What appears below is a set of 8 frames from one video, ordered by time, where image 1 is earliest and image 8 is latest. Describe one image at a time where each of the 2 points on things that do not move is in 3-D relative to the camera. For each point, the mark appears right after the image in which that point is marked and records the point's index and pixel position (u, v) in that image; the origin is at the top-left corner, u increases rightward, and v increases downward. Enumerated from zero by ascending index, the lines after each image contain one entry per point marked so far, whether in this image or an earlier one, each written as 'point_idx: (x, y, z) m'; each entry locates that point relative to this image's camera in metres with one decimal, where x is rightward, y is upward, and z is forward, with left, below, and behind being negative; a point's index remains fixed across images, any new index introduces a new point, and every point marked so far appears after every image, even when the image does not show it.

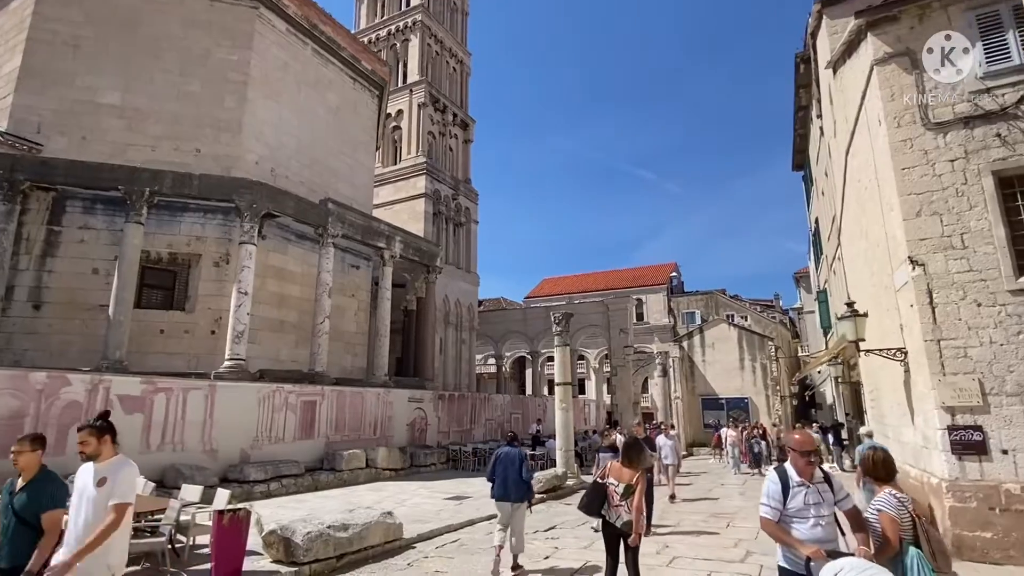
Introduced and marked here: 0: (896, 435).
0: (+5.9, -2.3, +8.5) m
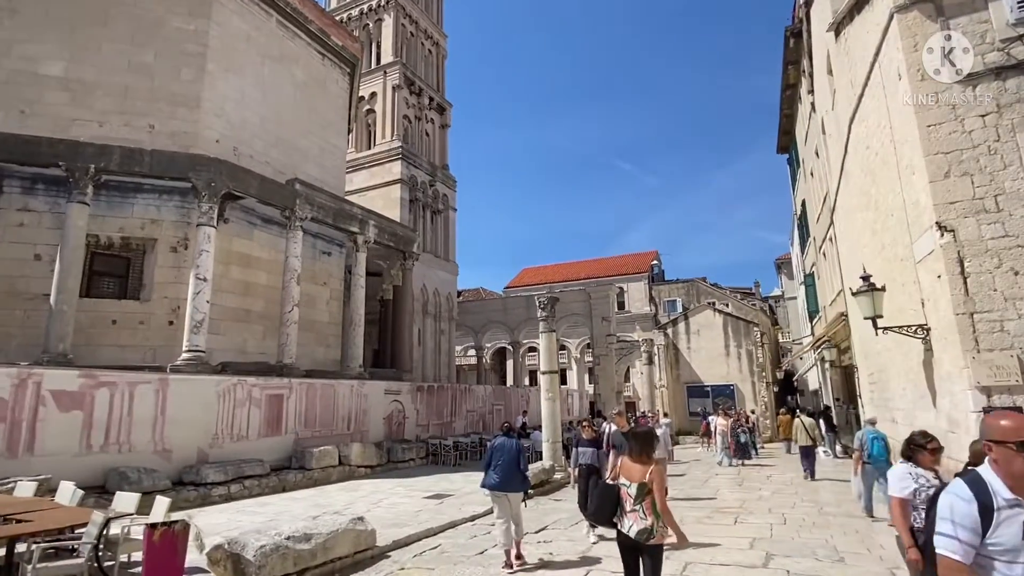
0: (+5.7, -1.9, +7.9) m
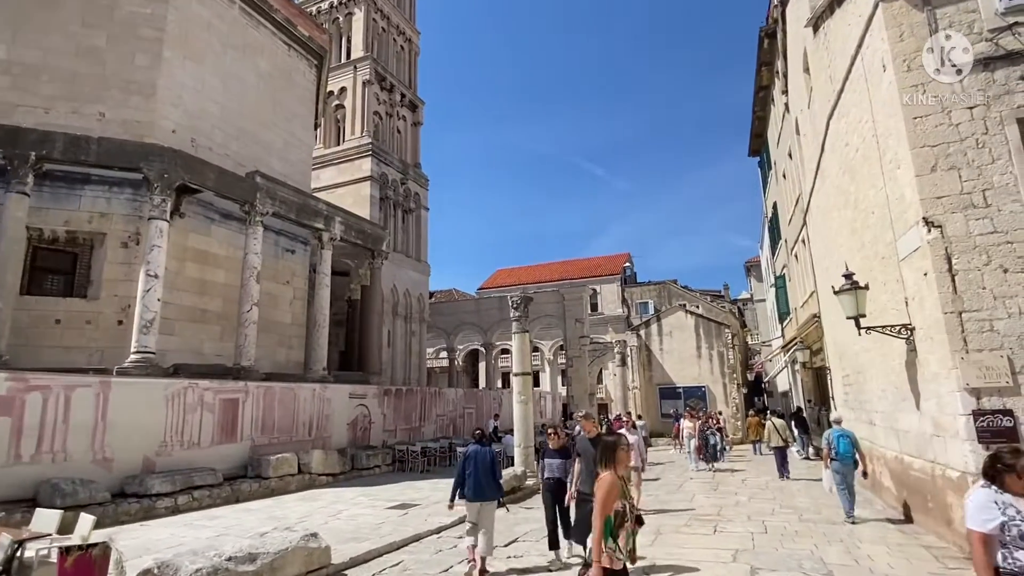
0: (+5.3, -1.9, +7.7) m
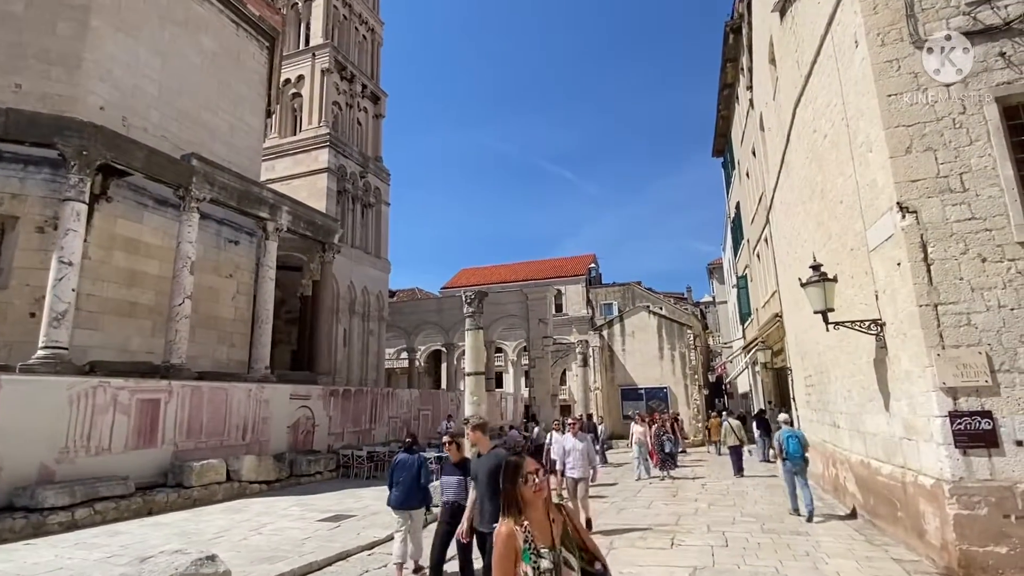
0: (+4.5, -1.8, +7.3) m
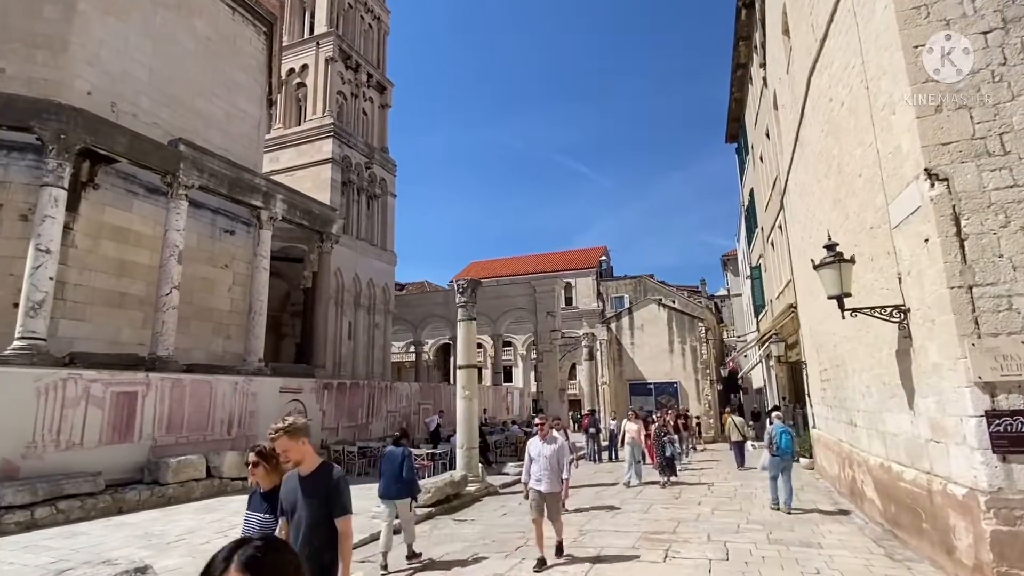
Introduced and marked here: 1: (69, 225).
0: (+4.3, -1.6, +6.6) m
1: (-10.2, +1.4, +12.8) m
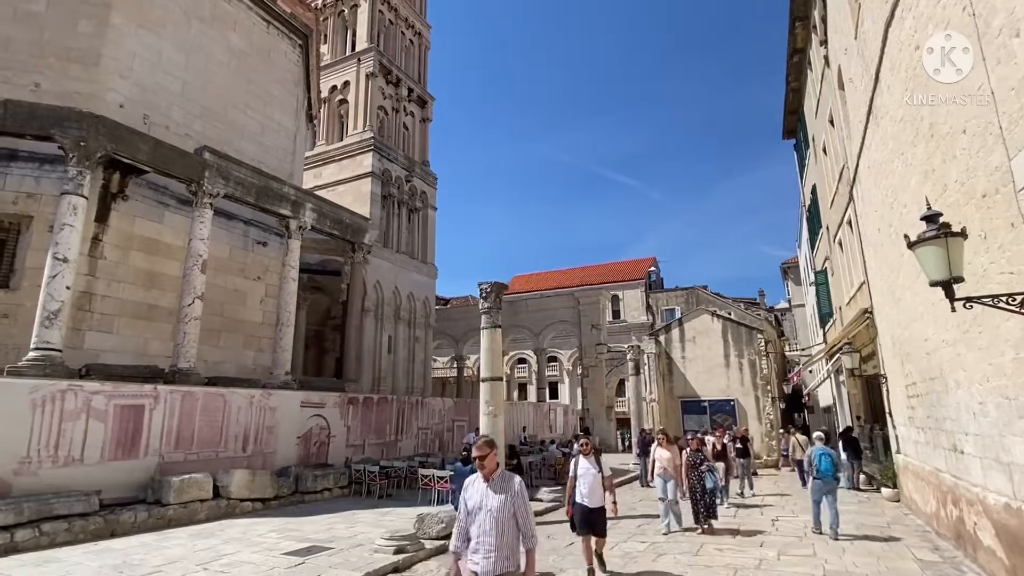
0: (+4.5, -1.5, +5.2) m
1: (-9.5, +1.2, +12.7) m
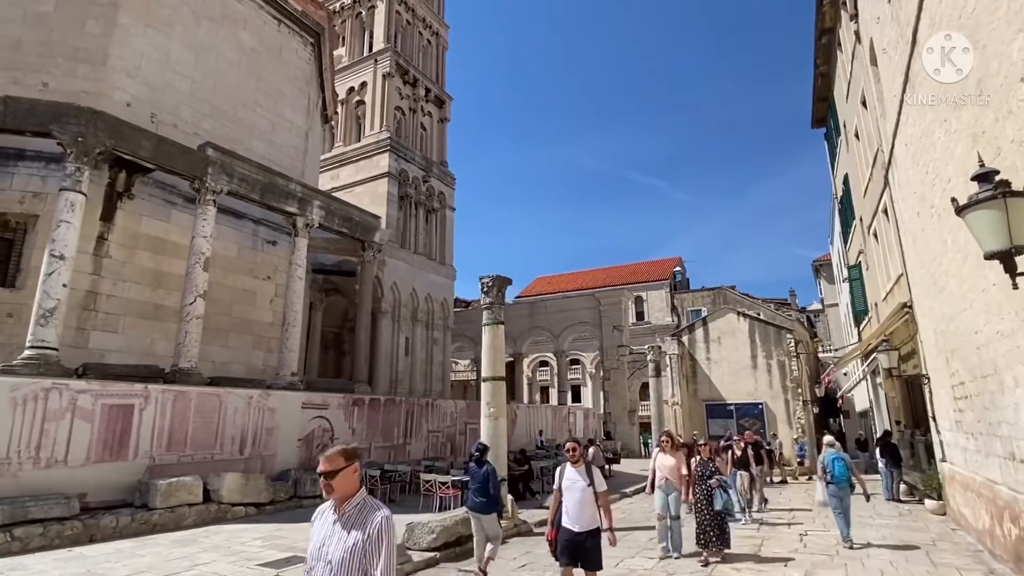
0: (+4.3, -1.4, +4.4) m
1: (-9.3, +1.2, +12.6) m
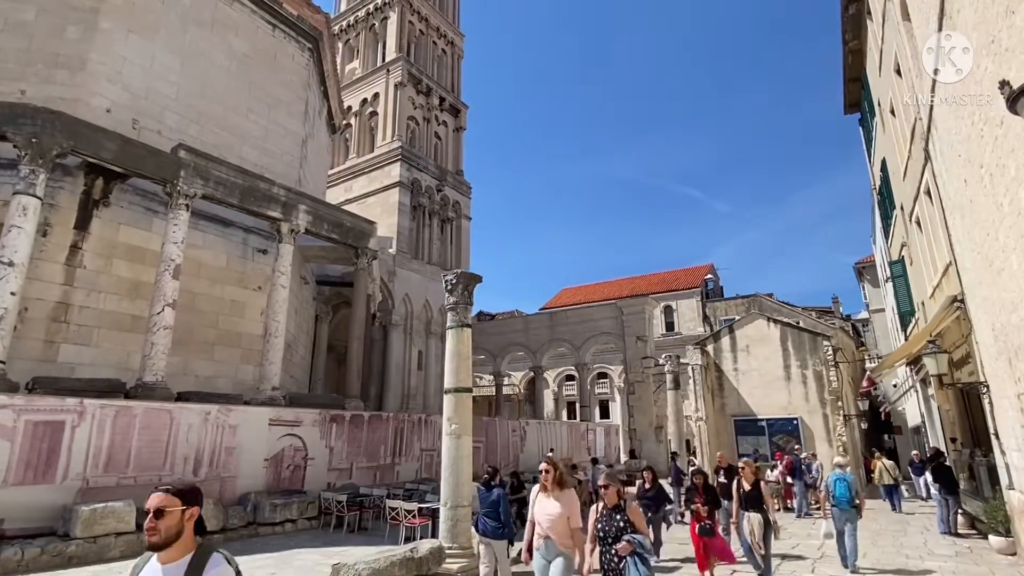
0: (+3.5, -1.1, +2.9) m
1: (-9.5, +0.9, +12.1) m
